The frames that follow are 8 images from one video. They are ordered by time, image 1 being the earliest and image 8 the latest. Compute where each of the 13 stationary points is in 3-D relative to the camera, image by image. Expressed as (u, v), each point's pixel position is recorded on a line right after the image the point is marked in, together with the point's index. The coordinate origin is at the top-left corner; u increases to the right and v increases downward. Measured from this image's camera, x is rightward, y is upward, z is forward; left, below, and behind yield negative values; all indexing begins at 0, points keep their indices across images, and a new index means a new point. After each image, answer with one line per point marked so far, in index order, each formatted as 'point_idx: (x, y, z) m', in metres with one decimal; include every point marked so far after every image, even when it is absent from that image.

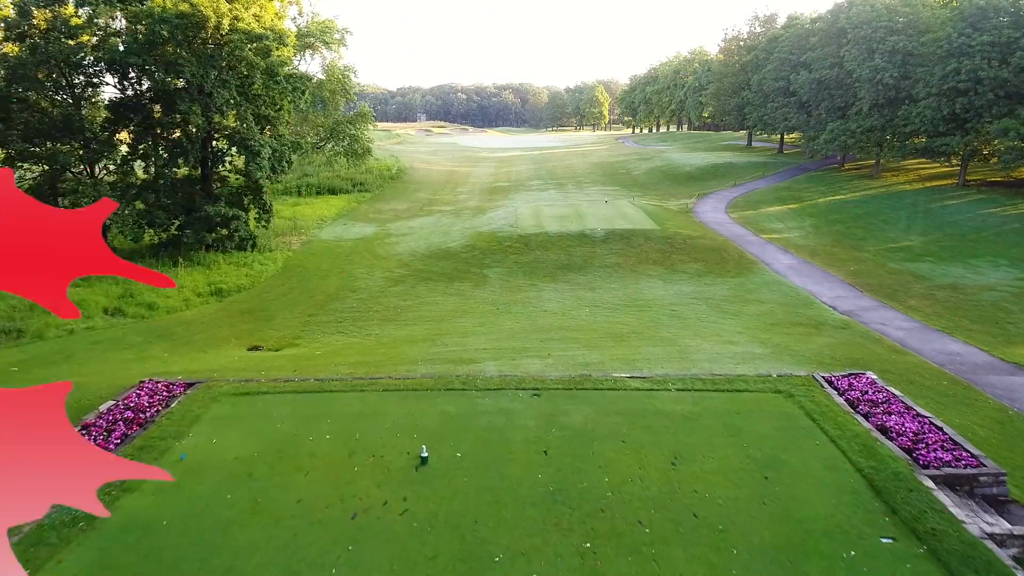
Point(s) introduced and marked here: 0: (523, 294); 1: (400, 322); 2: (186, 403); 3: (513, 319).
0: (+0.3, -0.2, +19.1) m
1: (-3.3, -1.0, +17.2) m
2: (-5.6, -2.0, +10.0) m
3: (0.0, -0.9, +16.7) m
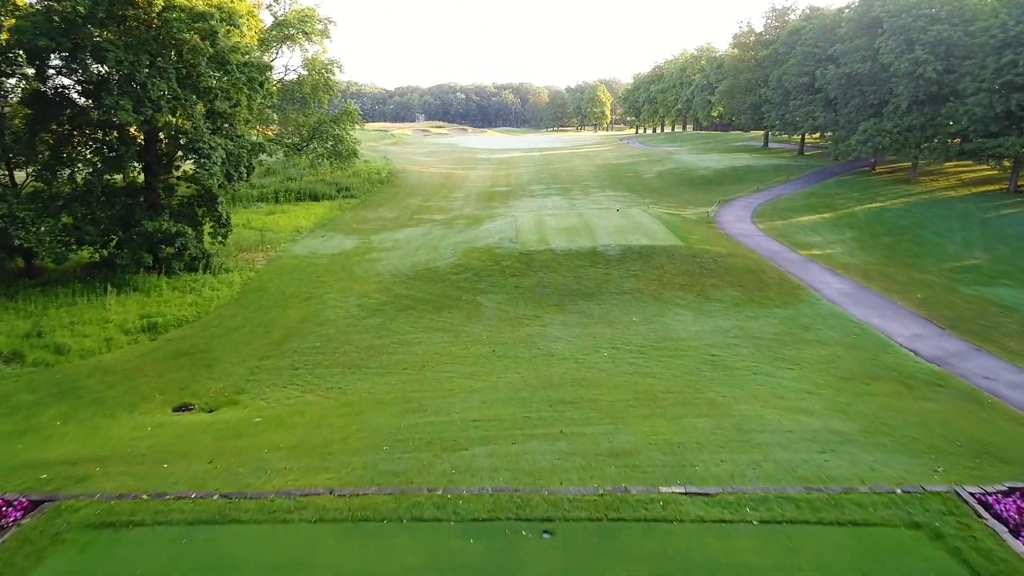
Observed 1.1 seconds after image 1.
0: (+0.3, -1.1, +15.6) m
1: (-3.4, -2.0, +13.7) m
2: (-5.6, -2.9, +6.5) m
3: (0.0, -1.8, +13.3) m
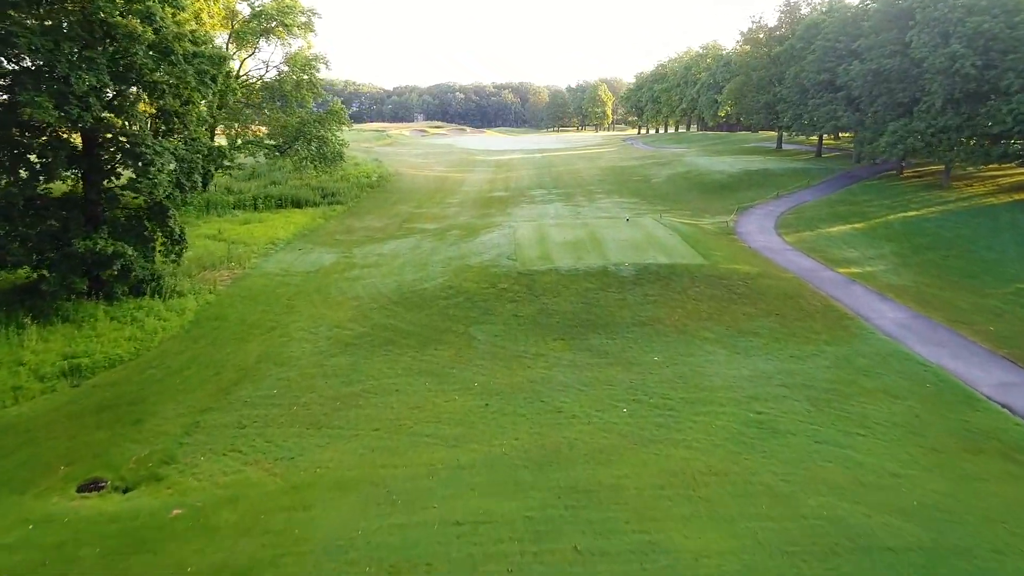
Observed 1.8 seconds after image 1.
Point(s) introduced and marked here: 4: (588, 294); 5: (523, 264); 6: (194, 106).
0: (+0.3, -1.9, +12.9) m
1: (-3.4, -2.8, +11.0) m
2: (-5.7, -3.7, +3.8) m
3: (-0.1, -2.6, +10.6) m
4: (+2.2, -0.2, +16.4) m
5: (+0.3, +0.8, +18.8) m
6: (-9.3, +5.3, +16.9) m
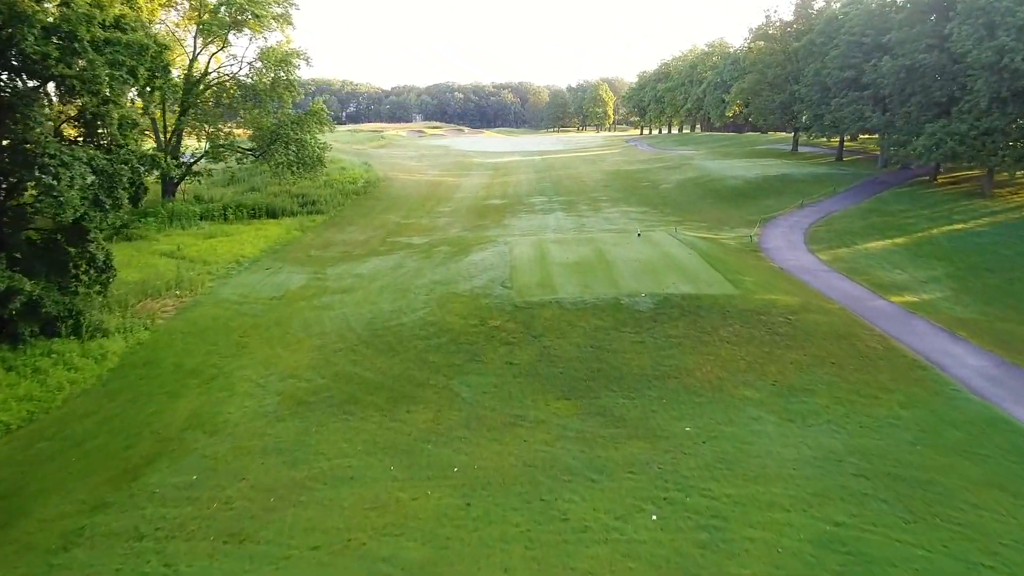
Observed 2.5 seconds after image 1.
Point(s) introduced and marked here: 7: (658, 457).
0: (+0.1, -2.8, +10.0) m
1: (-3.6, -3.7, +8.1) m
2: (-5.8, -4.6, +0.8) m
3: (-0.2, -3.5, +7.6) m
4: (+2.0, -1.1, +13.5) m
5: (+0.2, -0.1, +15.9) m
6: (-9.5, +4.4, +14.0) m
7: (+2.5, -2.8, +9.7) m
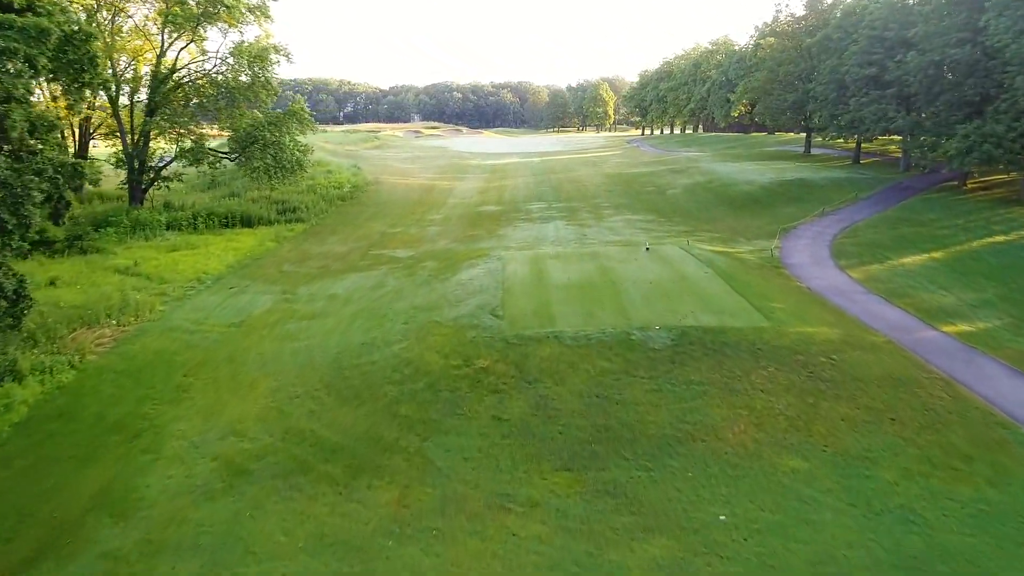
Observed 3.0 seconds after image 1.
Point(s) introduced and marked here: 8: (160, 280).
0: (-0.1, -3.5, +7.7) m
1: (-3.8, -4.4, +5.8) m
2: (-6.0, -5.4, -1.5) m
3: (-0.4, -4.2, +5.3) m
4: (+1.8, -1.8, +11.2) m
5: (0.0, -0.8, +13.6) m
6: (-9.7, +3.7, +11.7) m
7: (+2.2, -3.5, +7.4) m
8: (-11.7, +0.3, +19.2) m
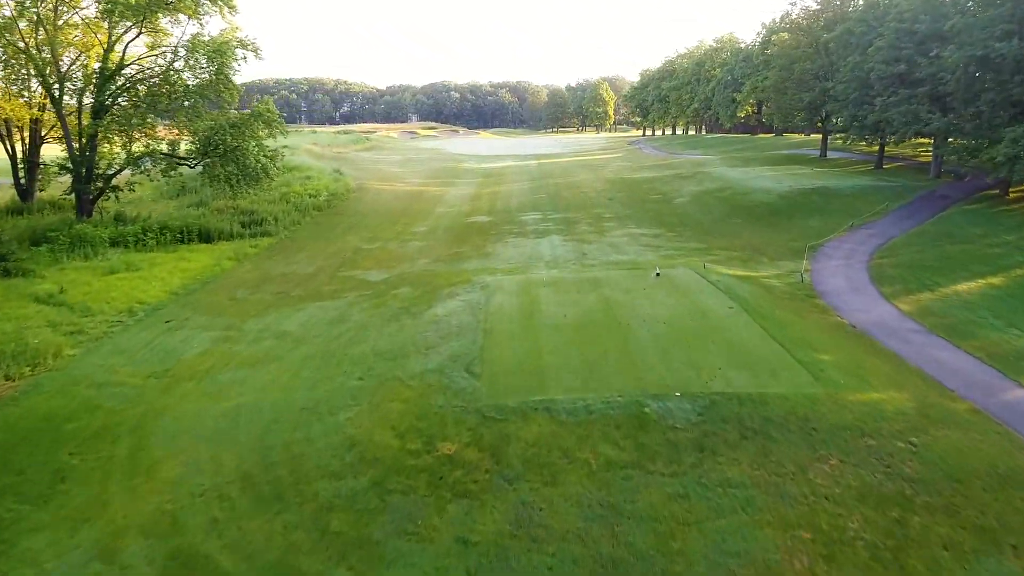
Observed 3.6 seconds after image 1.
0: (-0.5, -4.5, +4.8) m
1: (-4.1, -5.3, +2.9) m
2: (-6.4, -6.3, -4.4) m
3: (-0.8, -5.2, +2.4) m
4: (+1.4, -2.7, +8.3) m
5: (-0.4, -1.8, +10.6) m
6: (-10.1, +2.7, +8.7) m
7: (+1.9, -4.5, +4.5) m
8: (-12.0, -0.7, +16.2) m
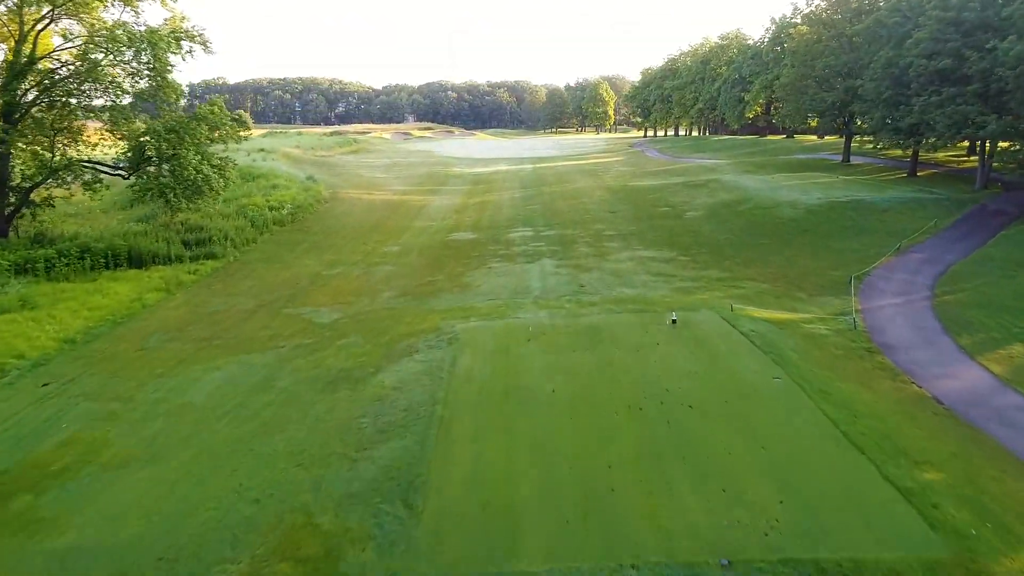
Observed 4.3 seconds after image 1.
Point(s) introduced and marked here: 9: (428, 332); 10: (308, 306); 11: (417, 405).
0: (-1.0, -5.7, +1.2) m
1: (-4.7, -6.5, -0.7) m
2: (-6.9, -7.5, -8.0) m
3: (-1.3, -6.4, -1.2) m
4: (+0.9, -3.9, +4.7) m
5: (-0.9, -3.0, +7.0) m
6: (-10.6, +1.6, +5.1) m
7: (+1.3, -5.7, +0.9) m
8: (-12.6, -1.8, +12.6) m
9: (-1.9, -1.0, +13.8) m
10: (-6.1, -0.5, +17.4) m
11: (-1.6, -2.0, +10.2) m
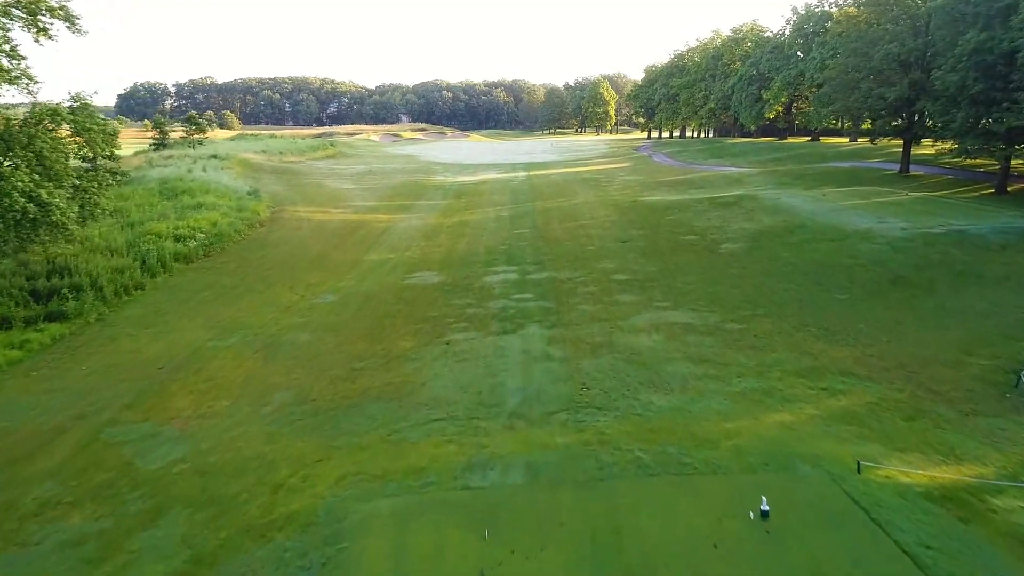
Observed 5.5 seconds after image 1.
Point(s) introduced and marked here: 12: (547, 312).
0: (-1.7, -7.6, -5.2) m
1: (-5.4, -8.5, -7.1) m
2: (-7.6, -9.5, -14.4) m
3: (-2.0, -8.3, -7.6) m
4: (+0.2, -5.9, -1.7) m
5: (-1.7, -4.9, +0.6) m
6: (-11.3, -0.4, -1.3) m
7: (+0.6, -7.6, -5.5) m
8: (-13.3, -3.8, +6.2) m
9: (-2.7, -3.0, +7.4) m
10: (-6.8, -2.5, +11.0) m
11: (-2.3, -4.0, +3.8) m
12: (+0.9, -0.7, +14.9) m
